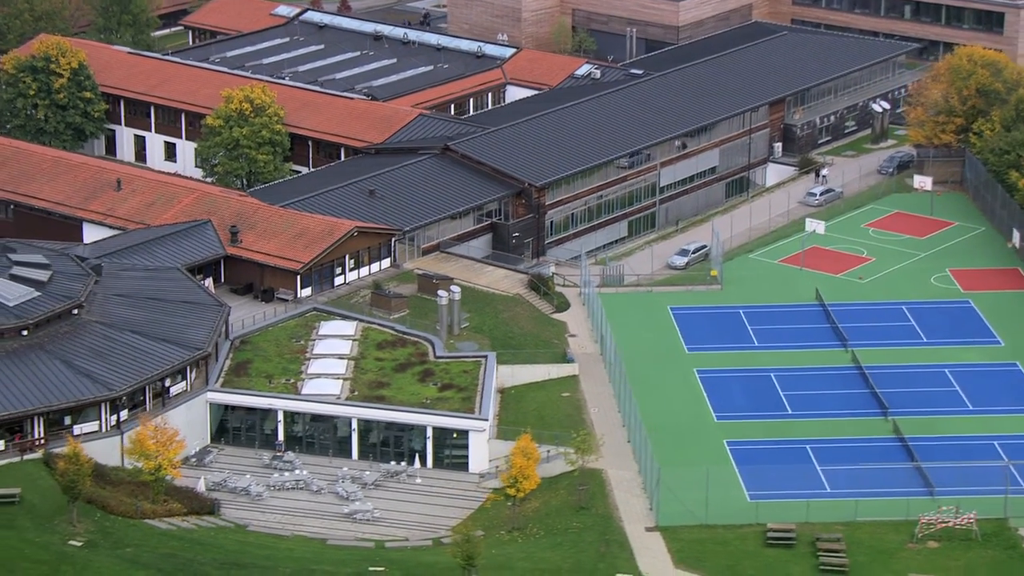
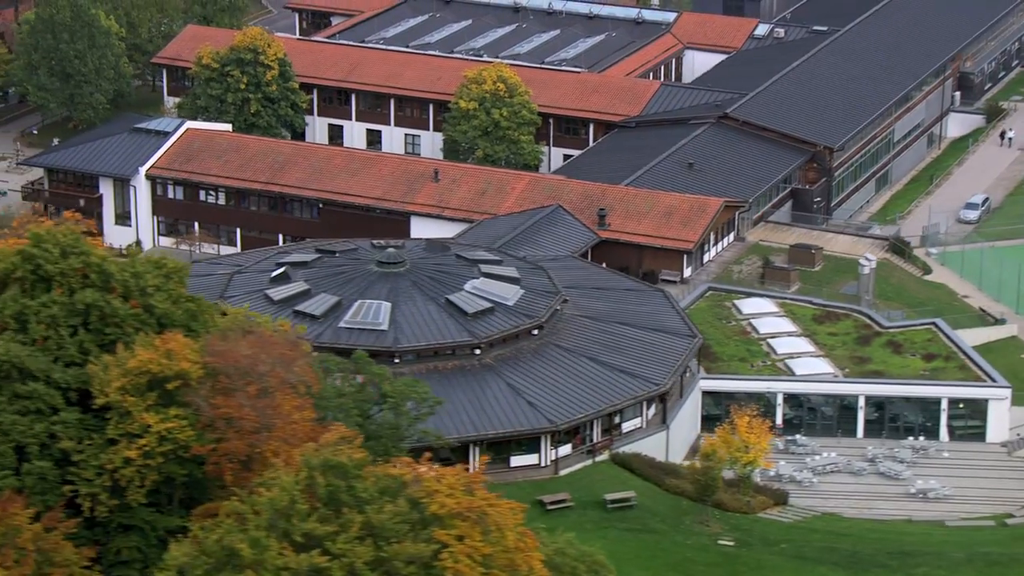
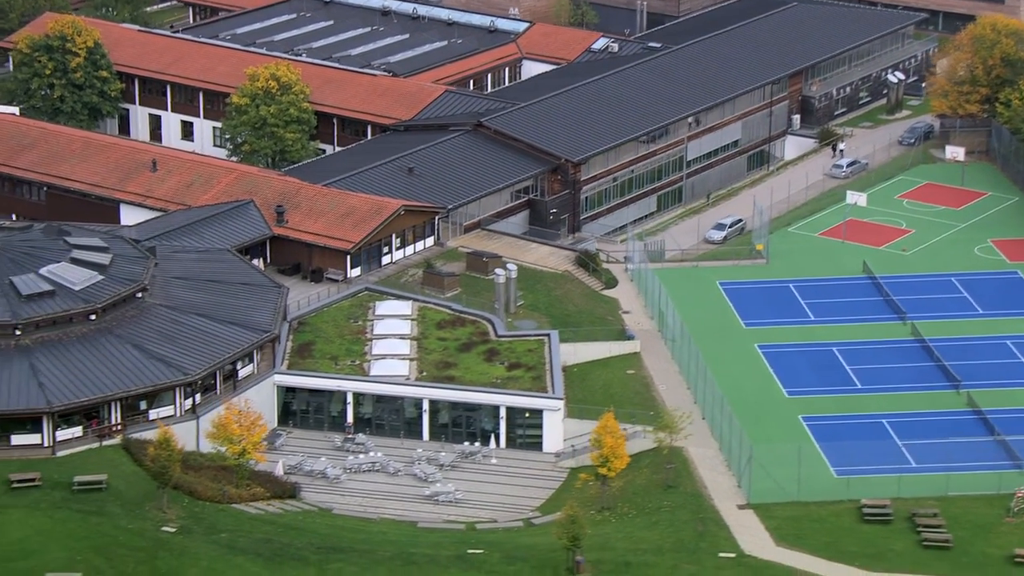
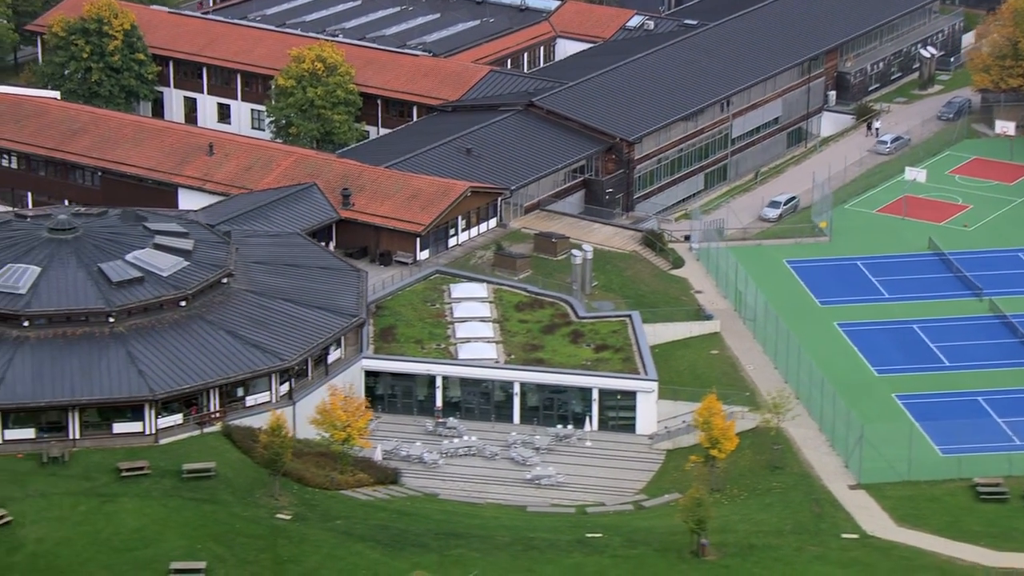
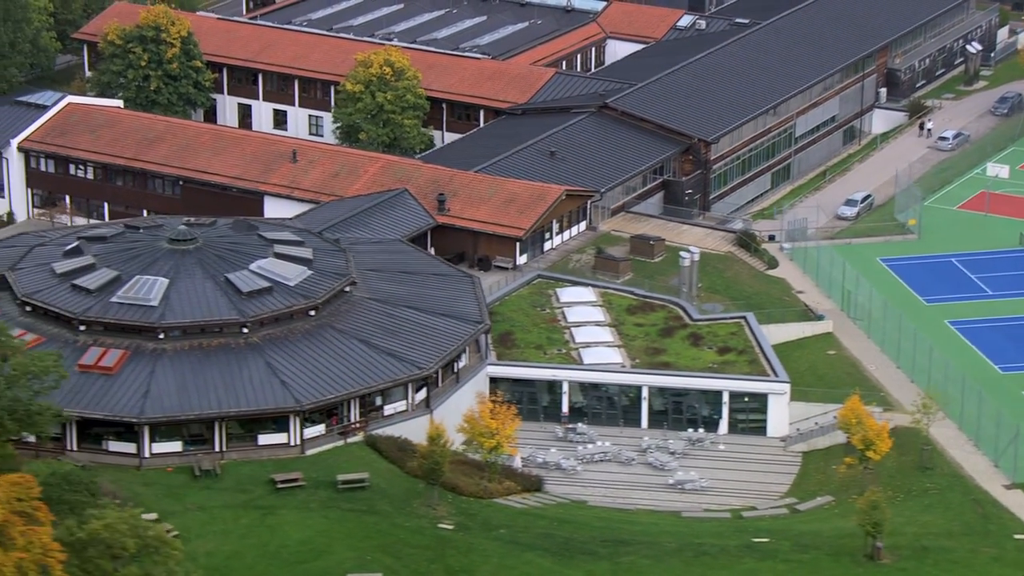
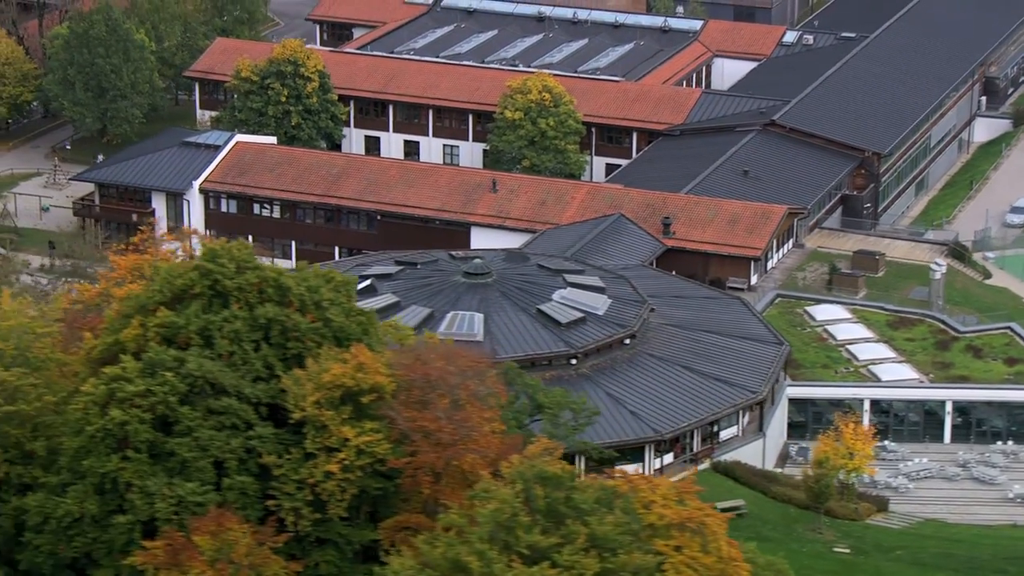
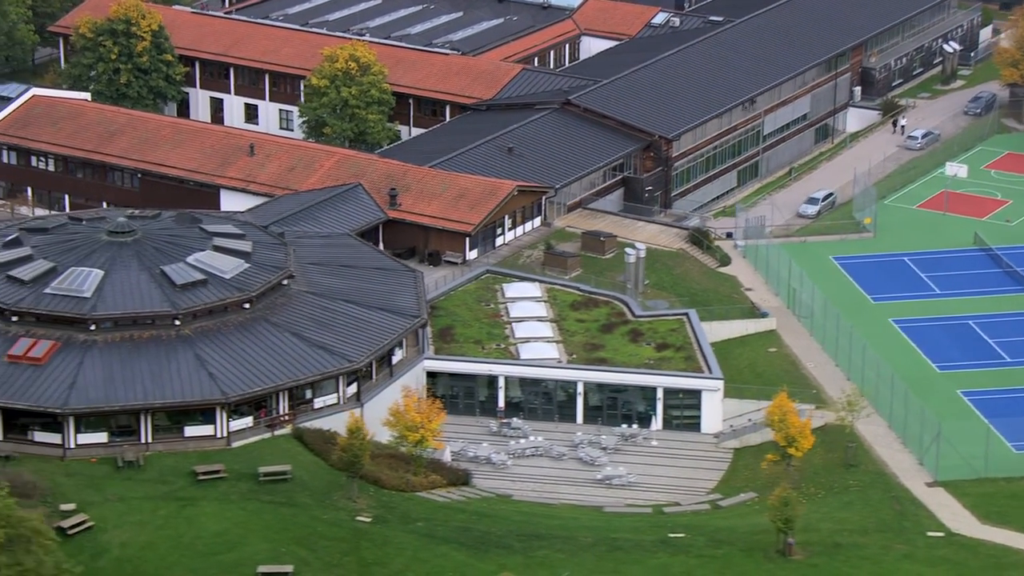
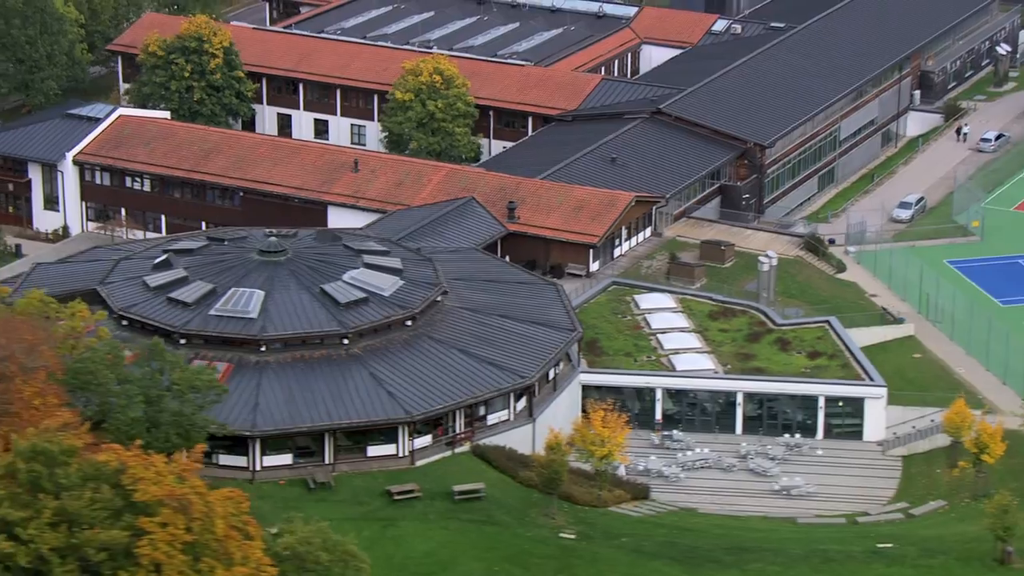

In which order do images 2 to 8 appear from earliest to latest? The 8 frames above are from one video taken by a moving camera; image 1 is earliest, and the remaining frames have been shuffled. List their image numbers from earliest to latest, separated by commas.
3, 4, 7, 5, 8, 2, 6
